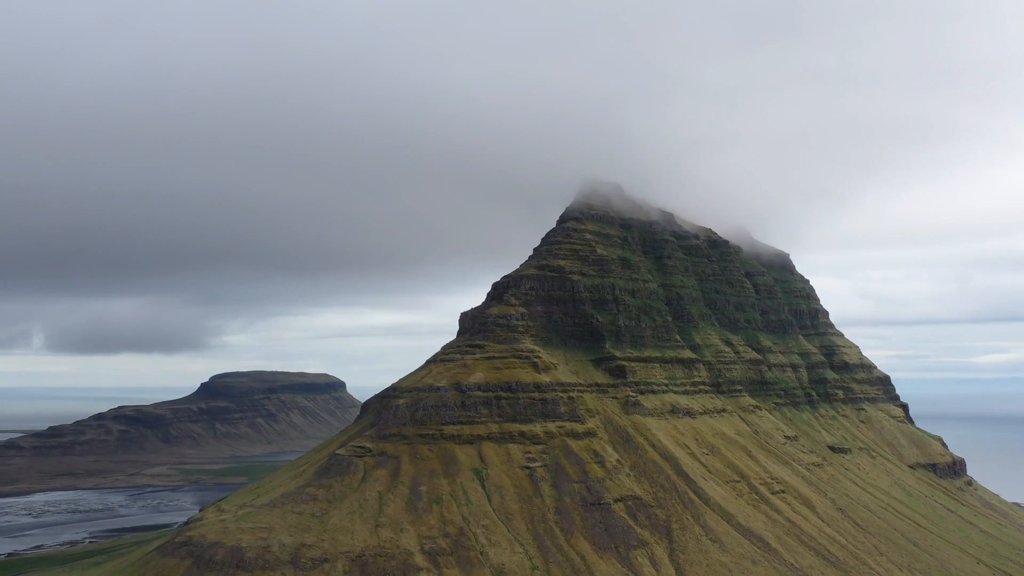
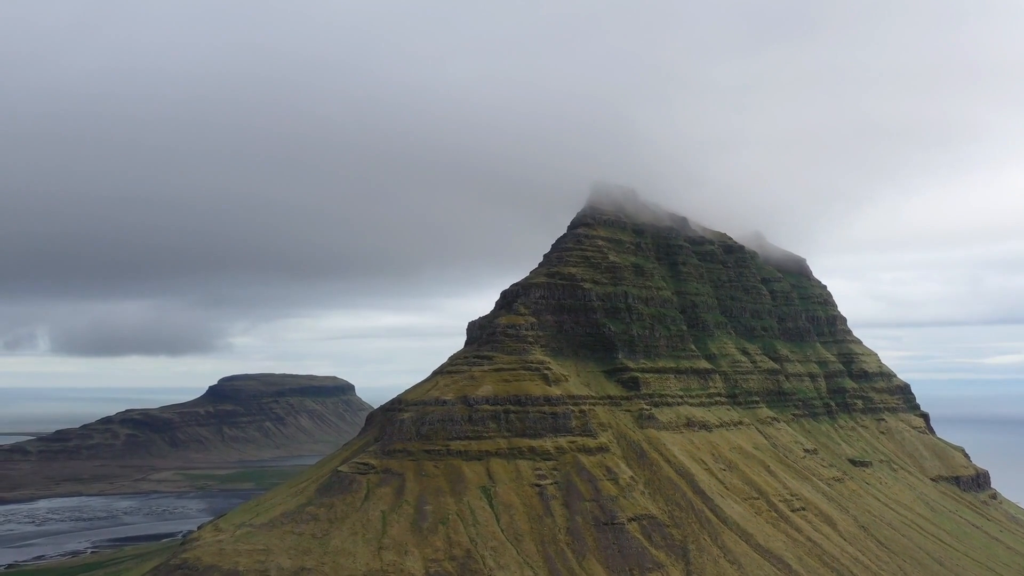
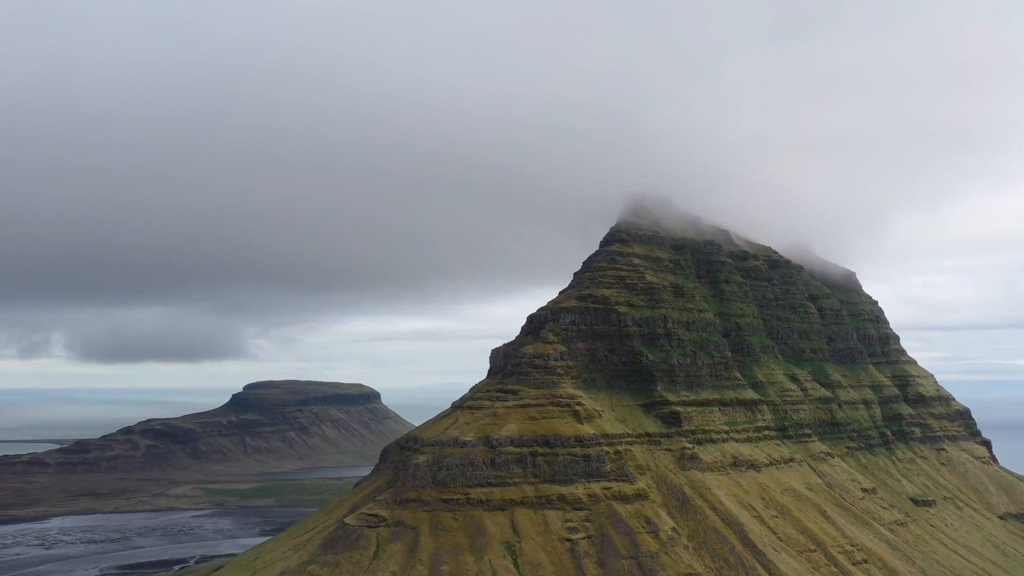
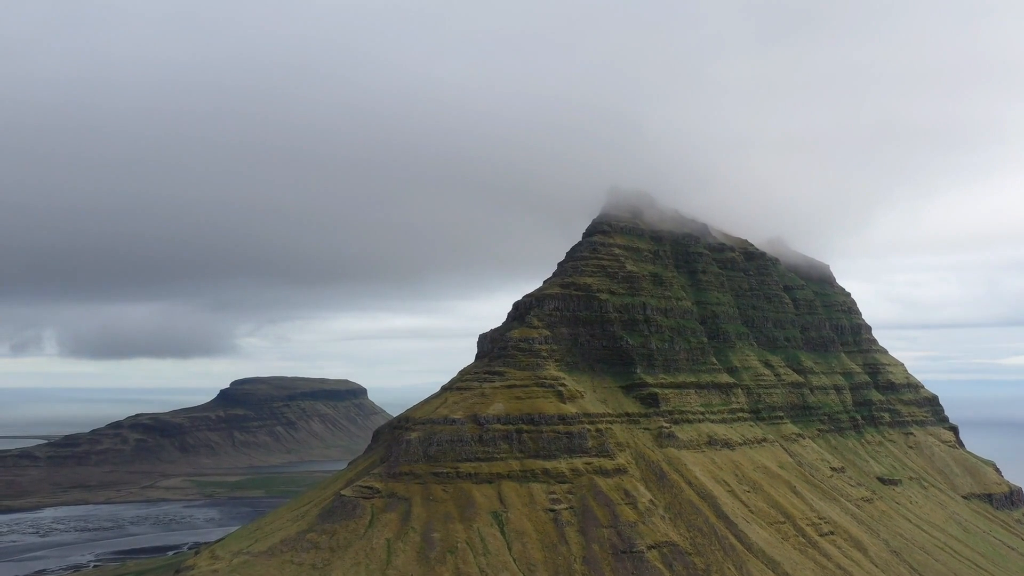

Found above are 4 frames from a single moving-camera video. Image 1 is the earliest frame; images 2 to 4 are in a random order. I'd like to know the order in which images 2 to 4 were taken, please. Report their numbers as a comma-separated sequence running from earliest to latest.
2, 4, 3
